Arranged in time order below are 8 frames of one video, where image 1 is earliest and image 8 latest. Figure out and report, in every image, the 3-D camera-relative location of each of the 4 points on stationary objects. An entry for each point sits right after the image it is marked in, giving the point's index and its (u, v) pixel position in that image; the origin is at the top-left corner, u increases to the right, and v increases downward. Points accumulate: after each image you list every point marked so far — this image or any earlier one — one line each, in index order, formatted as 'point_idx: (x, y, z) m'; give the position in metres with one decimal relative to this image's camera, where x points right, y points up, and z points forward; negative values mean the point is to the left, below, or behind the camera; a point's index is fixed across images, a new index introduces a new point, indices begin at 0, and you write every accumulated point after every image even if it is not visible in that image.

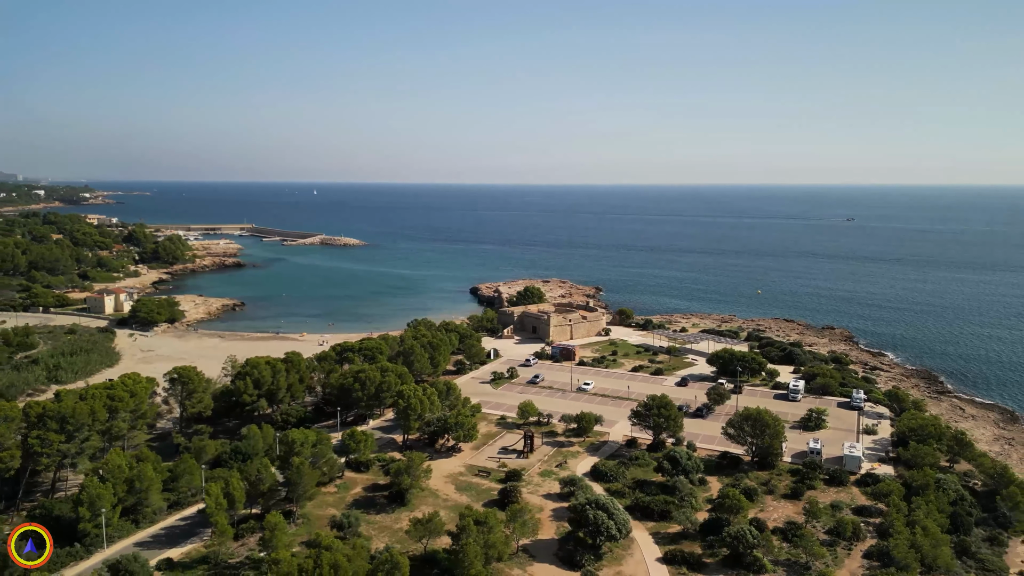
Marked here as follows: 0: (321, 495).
0: (-5.1, -5.6, +19.9) m
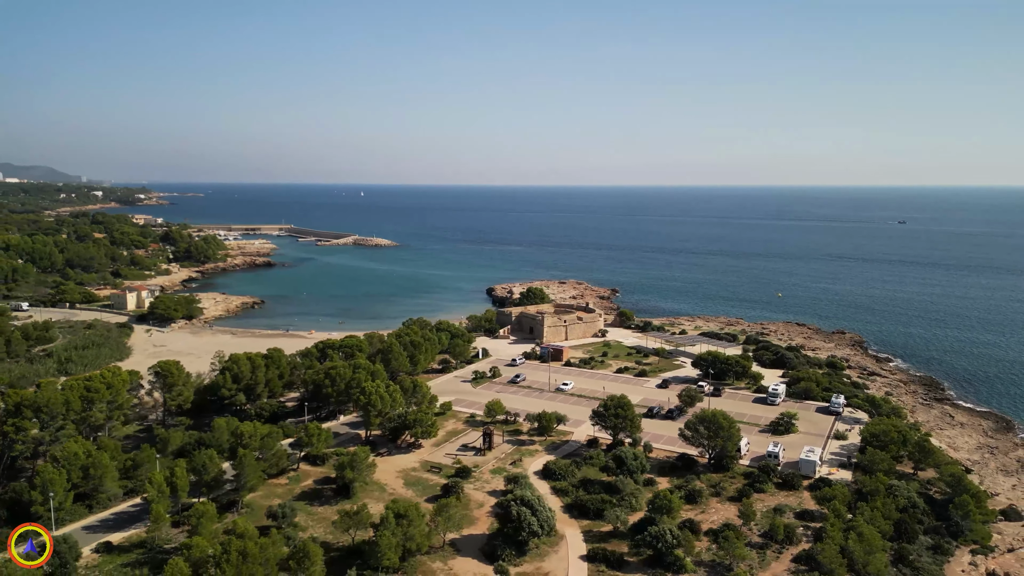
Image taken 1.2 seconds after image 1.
0: (-6.7, -5.5, +20.5) m
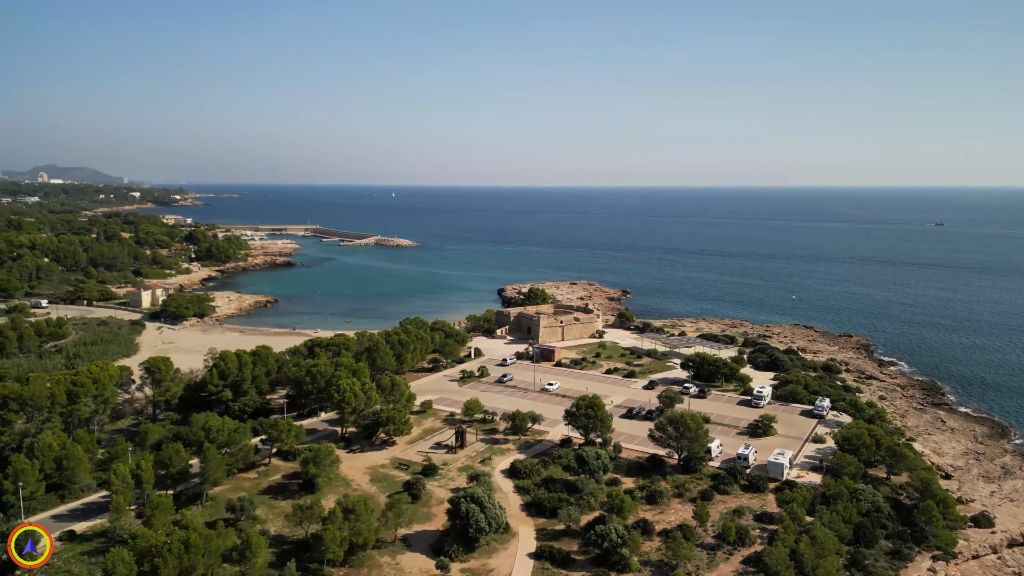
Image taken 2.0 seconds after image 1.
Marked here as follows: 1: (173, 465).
0: (-7.7, -5.4, +20.9) m
1: (-8.9, -4.6, +19.3) m
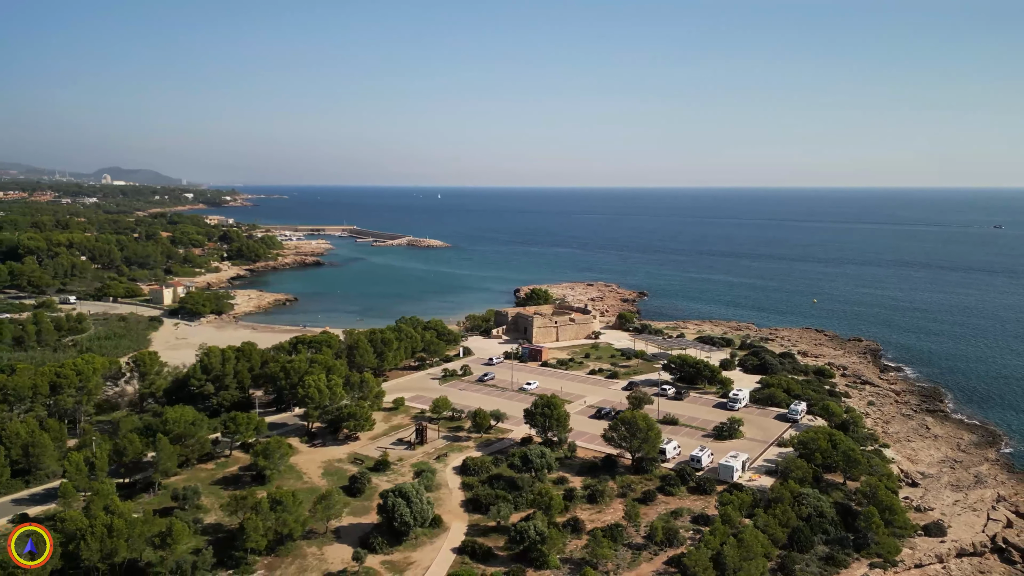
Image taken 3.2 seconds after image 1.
0: (-9.3, -5.3, +21.7) m
1: (-10.5, -4.5, +20.1) m
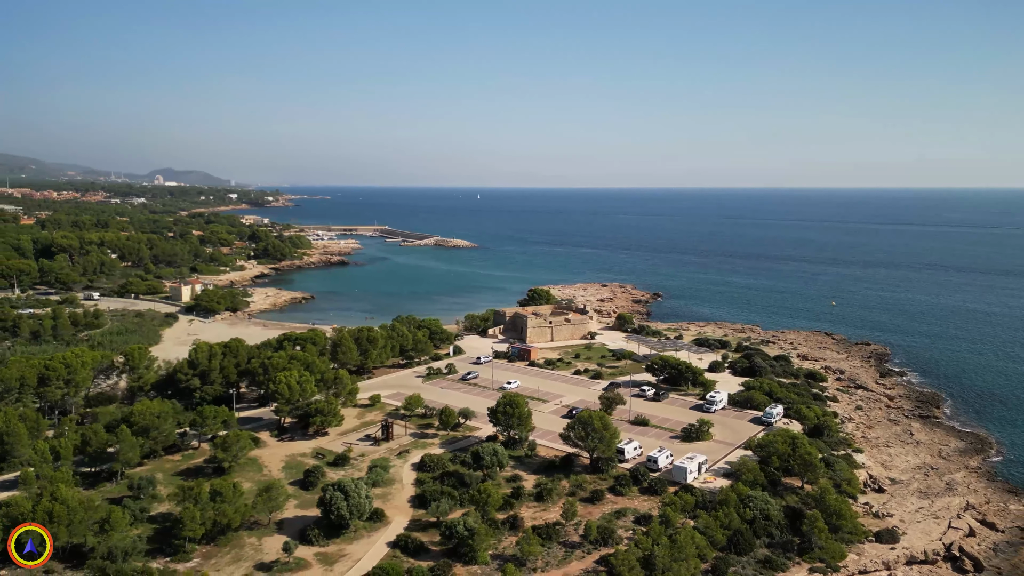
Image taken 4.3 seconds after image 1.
0: (-10.6, -5.2, +22.3) m
1: (-11.9, -4.4, +20.9) m
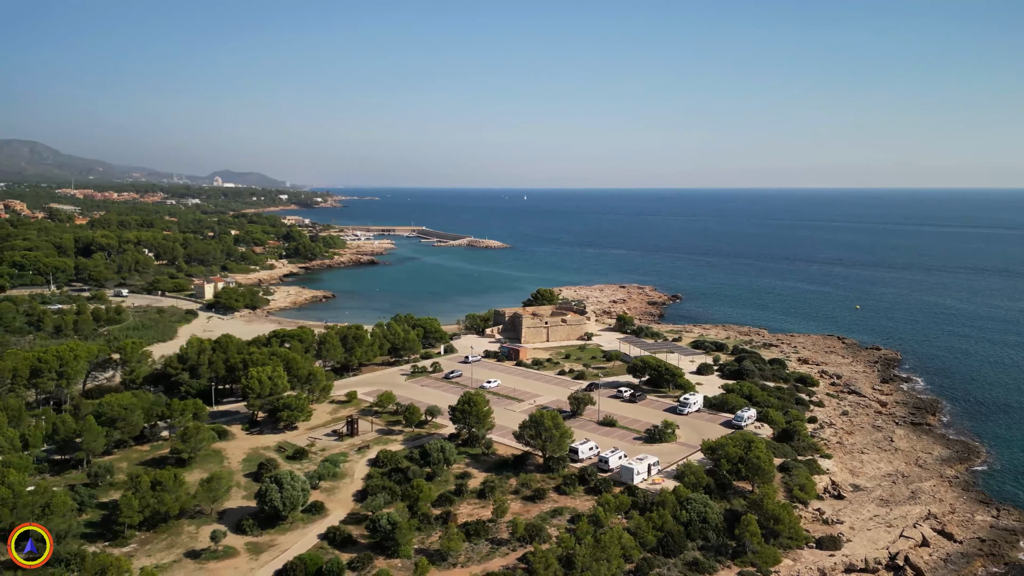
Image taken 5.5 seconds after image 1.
0: (-12.1, -5.1, +23.3) m
1: (-13.4, -4.3, +21.9) m
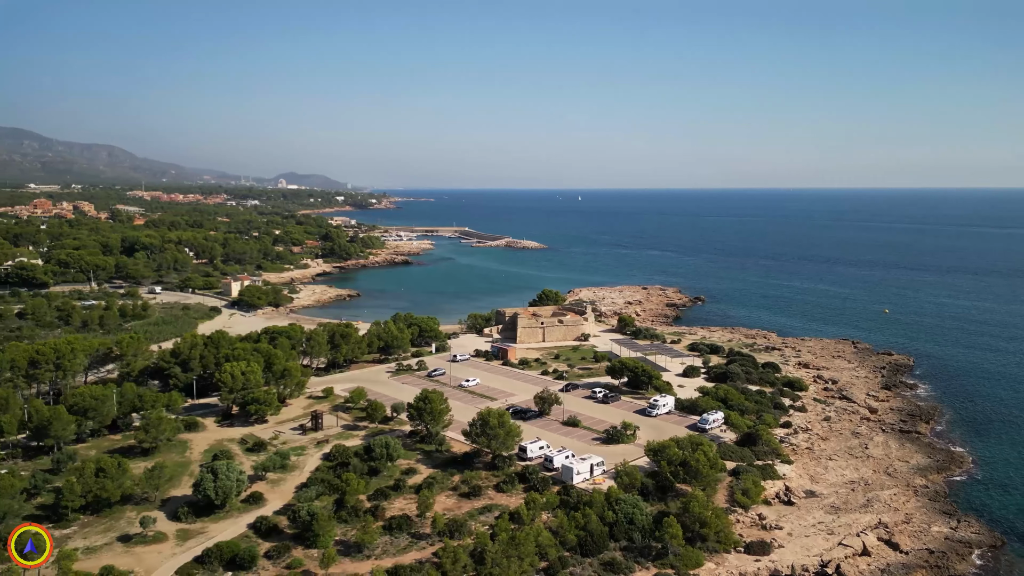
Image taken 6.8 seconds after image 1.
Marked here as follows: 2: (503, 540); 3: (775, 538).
0: (-13.6, -5.0, +24.5) m
1: (-15.0, -4.2, +23.2) m
2: (-0.2, -6.0, +17.5) m
3: (+7.0, -6.6, +19.6) m
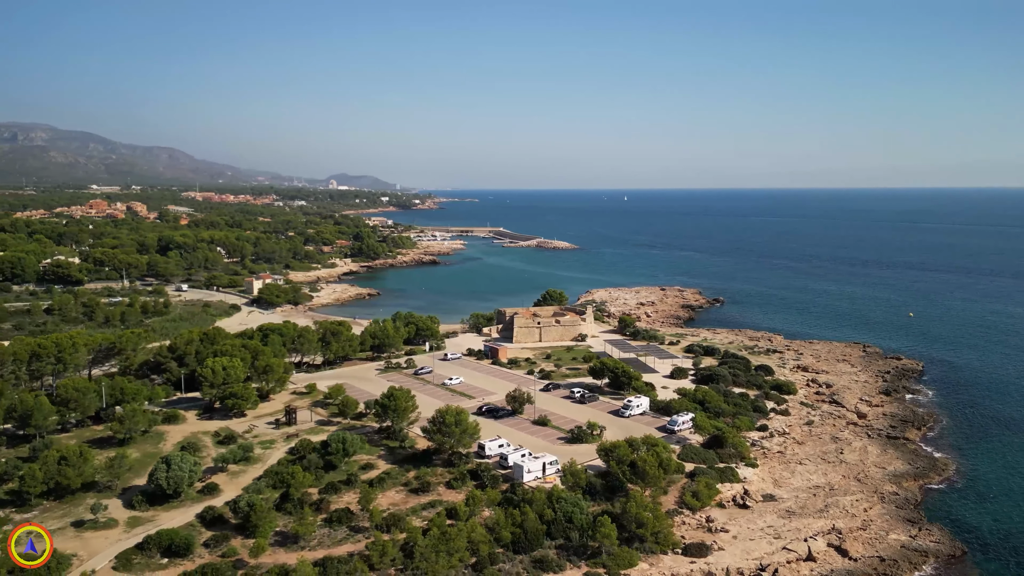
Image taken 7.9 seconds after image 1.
0: (-14.8, -4.9, +25.5) m
1: (-16.3, -4.0, +24.4) m
2: (-1.9, -5.9, +17.8) m
3: (+5.5, -6.6, +19.4) m
